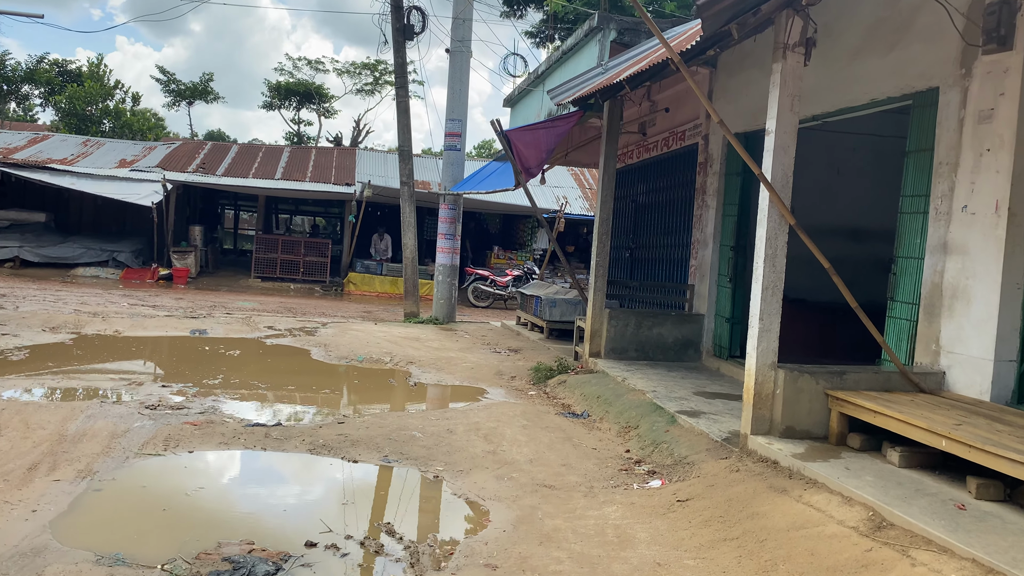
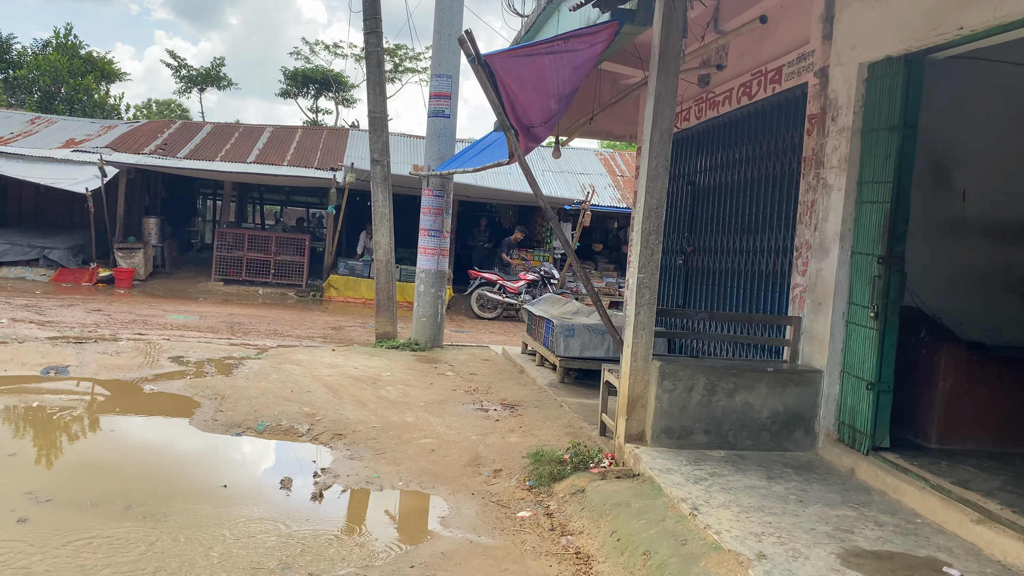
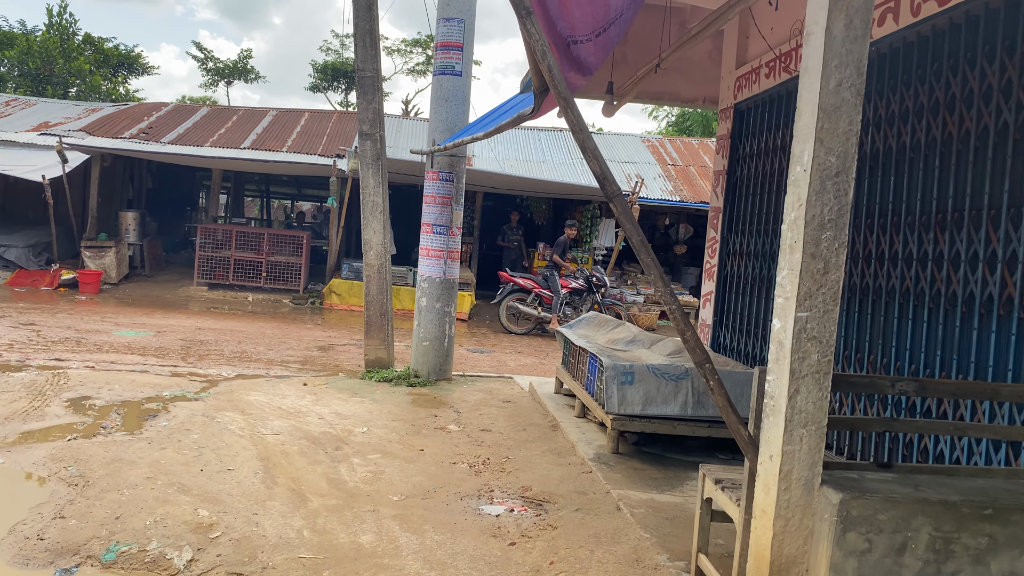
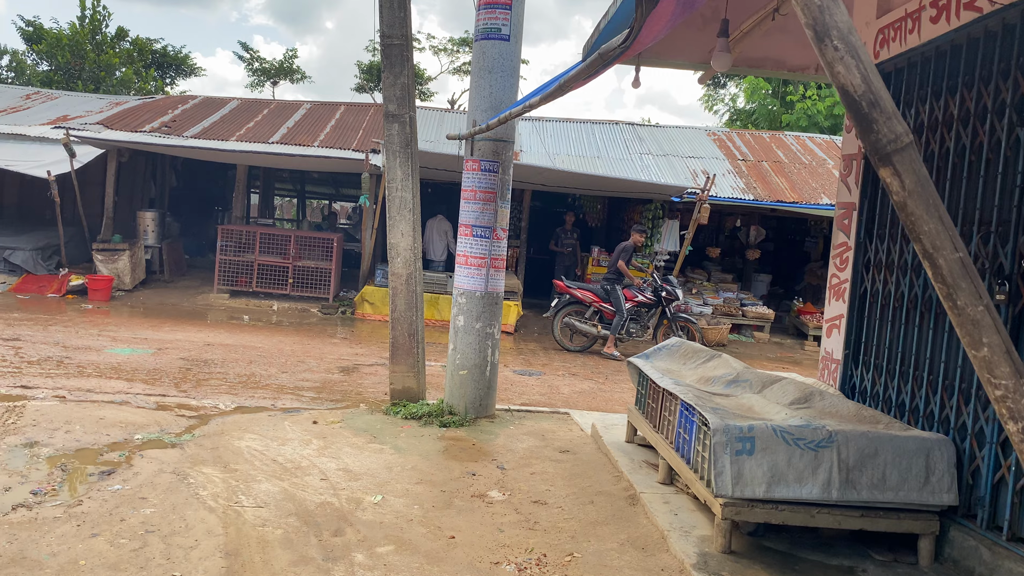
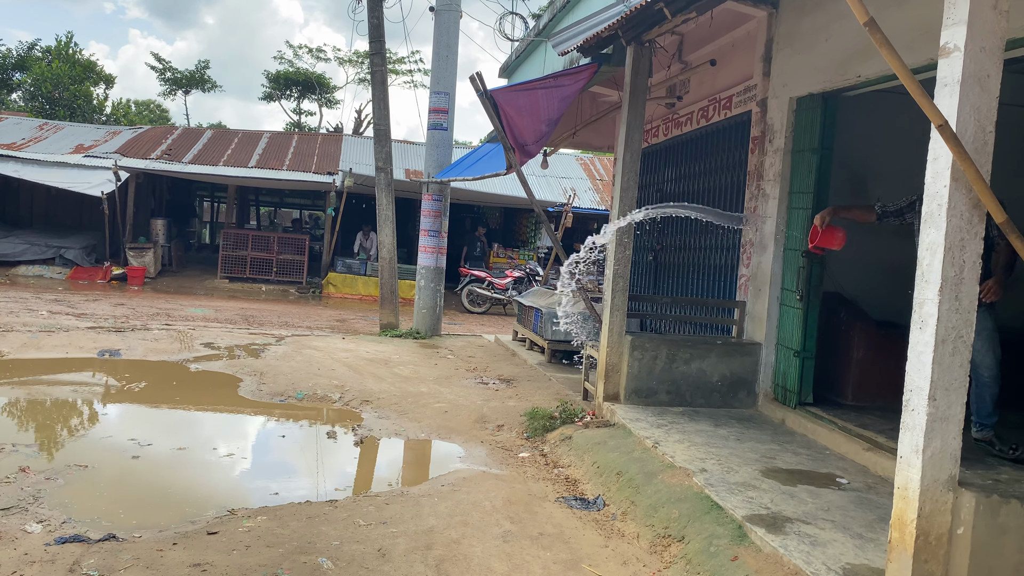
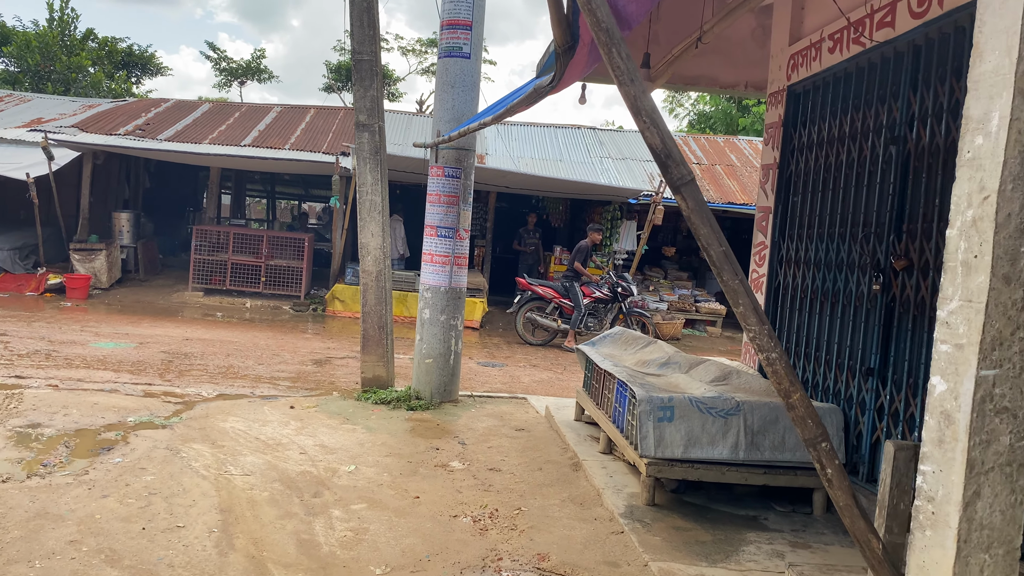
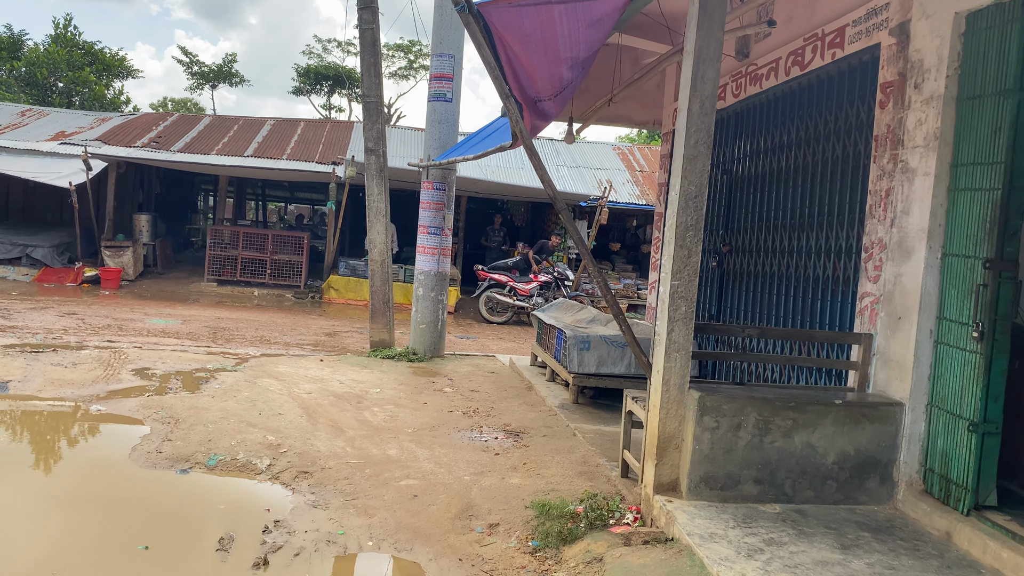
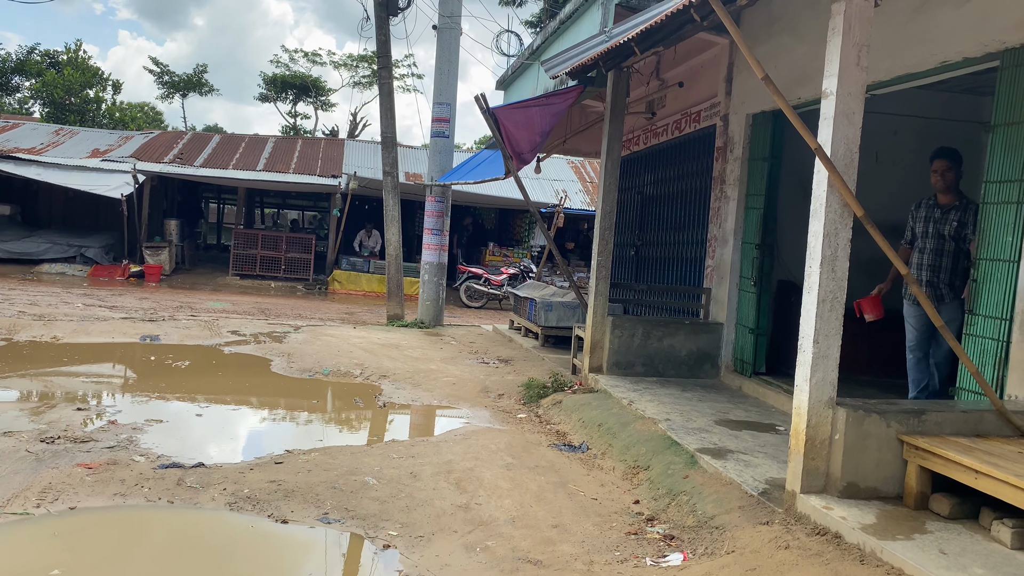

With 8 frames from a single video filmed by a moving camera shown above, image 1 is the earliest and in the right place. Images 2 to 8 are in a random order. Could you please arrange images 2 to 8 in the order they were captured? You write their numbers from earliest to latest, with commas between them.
8, 5, 2, 7, 3, 6, 4
